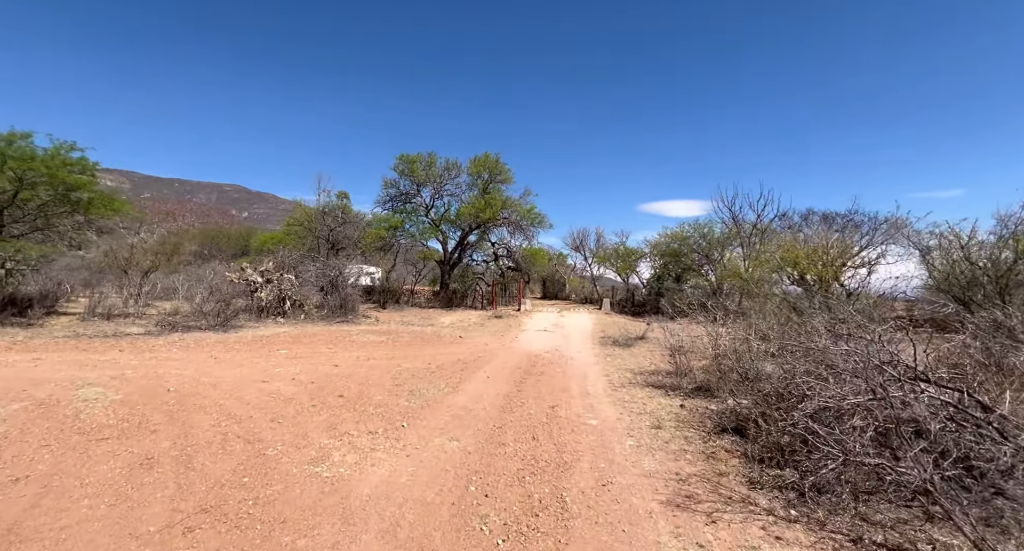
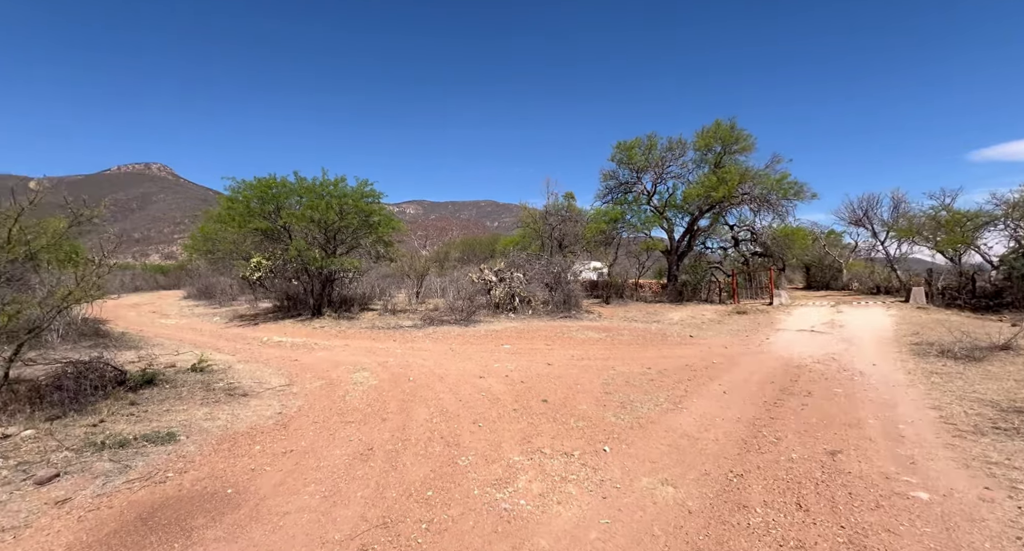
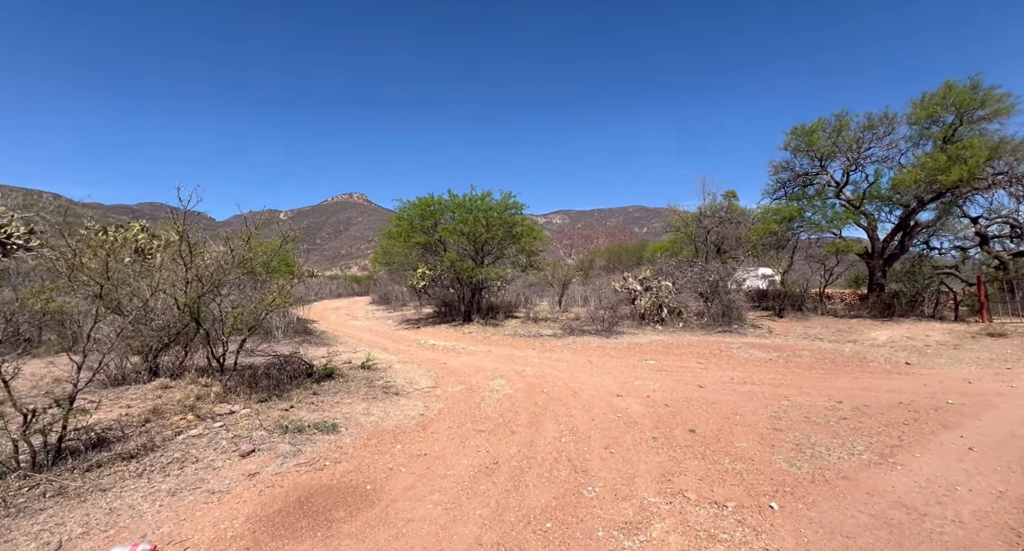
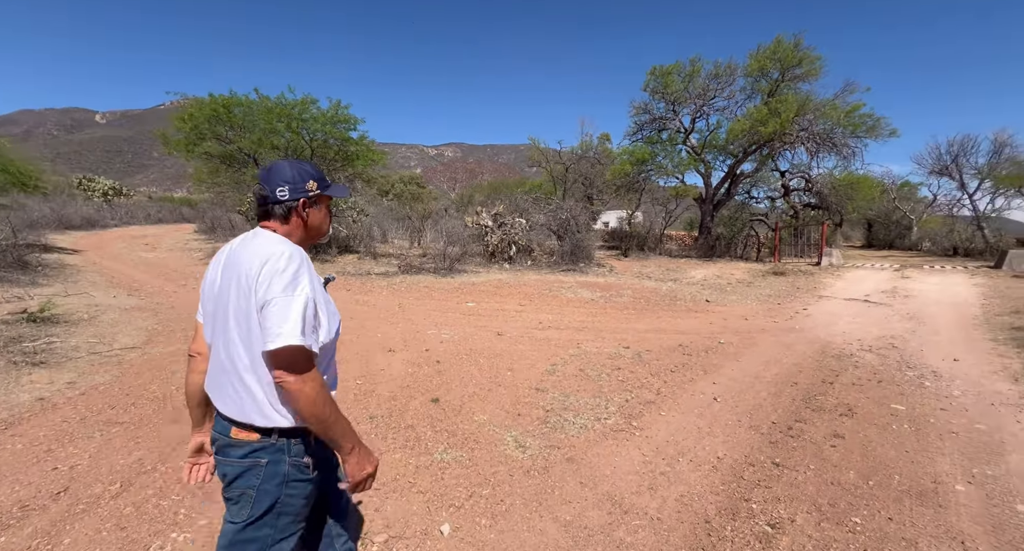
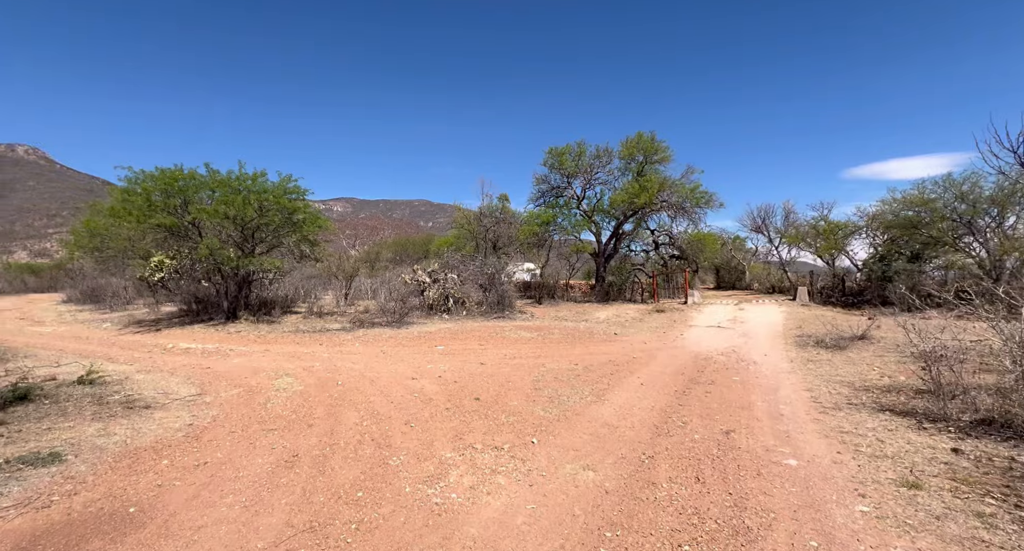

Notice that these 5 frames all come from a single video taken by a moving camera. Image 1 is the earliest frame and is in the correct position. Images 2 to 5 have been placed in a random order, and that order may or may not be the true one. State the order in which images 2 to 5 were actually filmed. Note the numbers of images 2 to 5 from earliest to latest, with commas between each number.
5, 2, 3, 4
